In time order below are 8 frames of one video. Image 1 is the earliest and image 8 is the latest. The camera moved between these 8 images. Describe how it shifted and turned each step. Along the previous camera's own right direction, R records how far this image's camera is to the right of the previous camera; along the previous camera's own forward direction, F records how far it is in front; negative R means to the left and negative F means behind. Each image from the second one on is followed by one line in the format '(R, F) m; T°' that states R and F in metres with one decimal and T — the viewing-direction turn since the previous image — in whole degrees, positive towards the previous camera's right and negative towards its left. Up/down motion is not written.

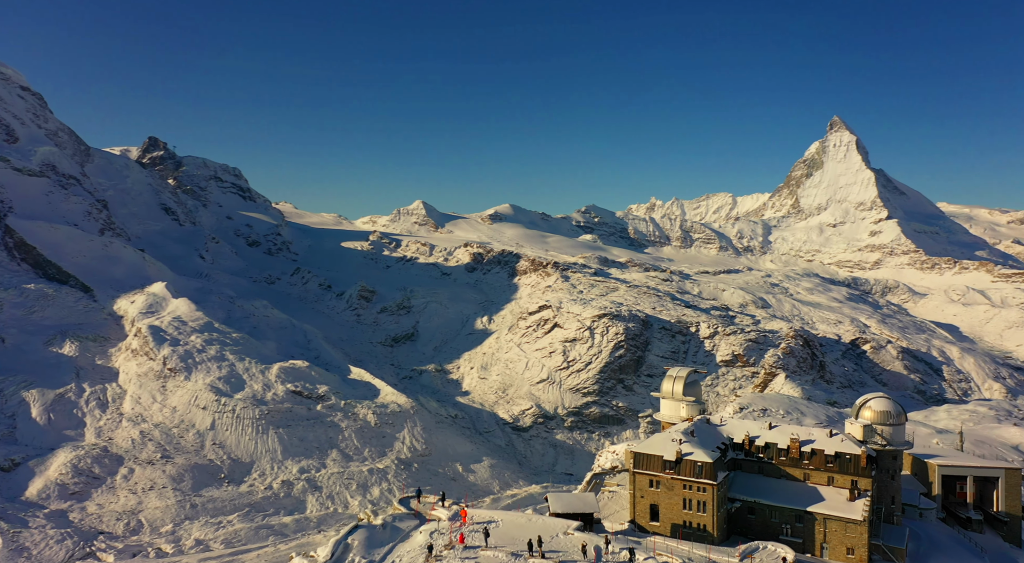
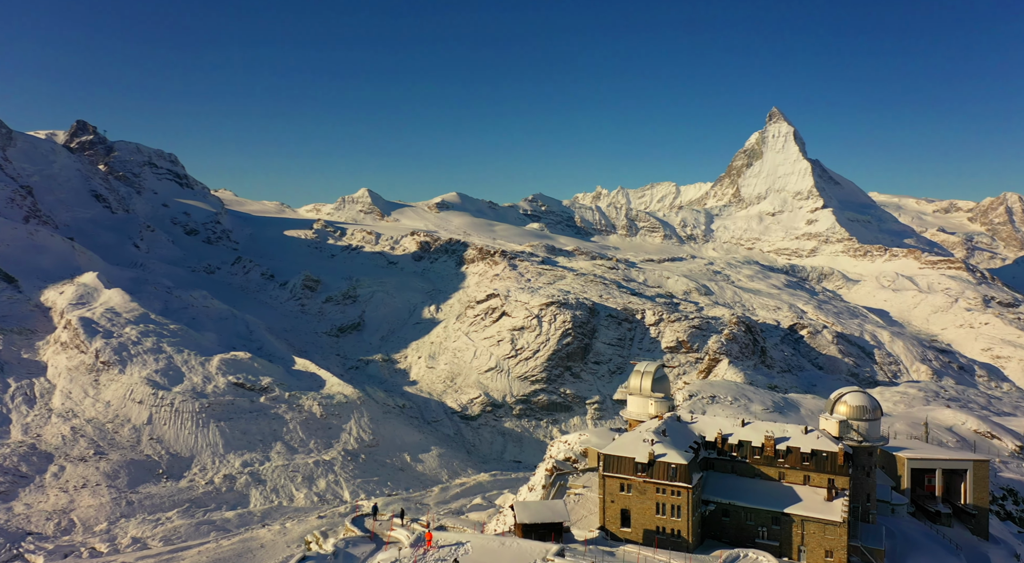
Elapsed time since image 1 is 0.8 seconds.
(-0.3, +1.5) m; +4°
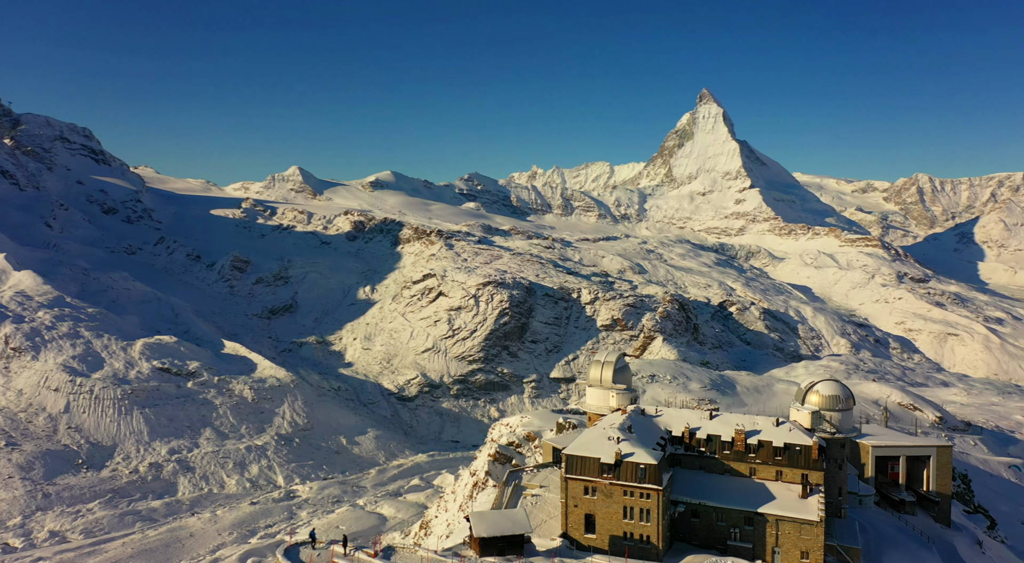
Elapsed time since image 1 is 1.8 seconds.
(-0.4, +1.9) m; +5°
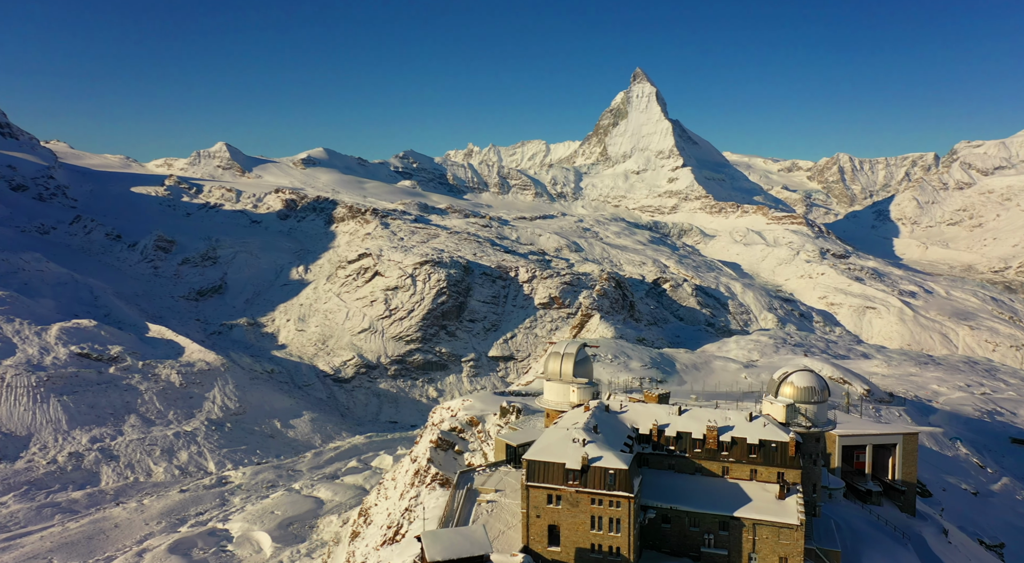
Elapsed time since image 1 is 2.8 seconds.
(-0.3, +1.9) m; +5°
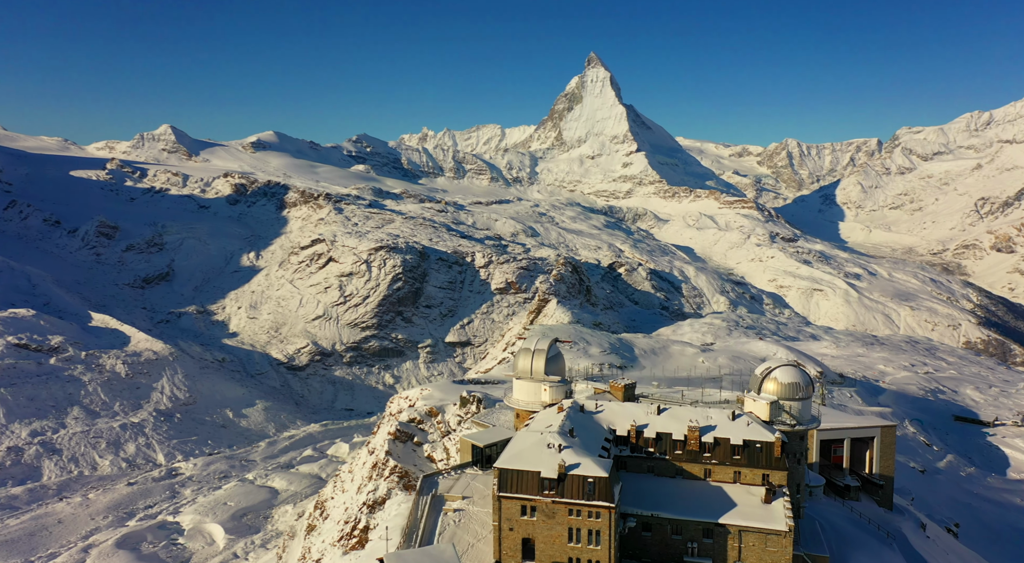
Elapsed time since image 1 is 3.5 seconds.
(-0.3, +1.3) m; +3°
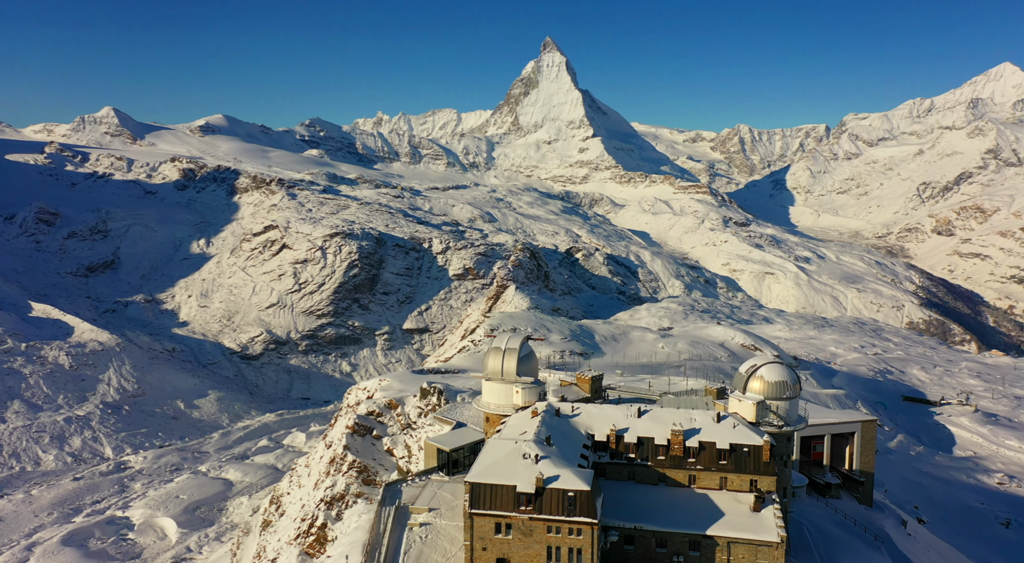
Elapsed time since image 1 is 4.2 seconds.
(-0.2, +1.3) m; +3°
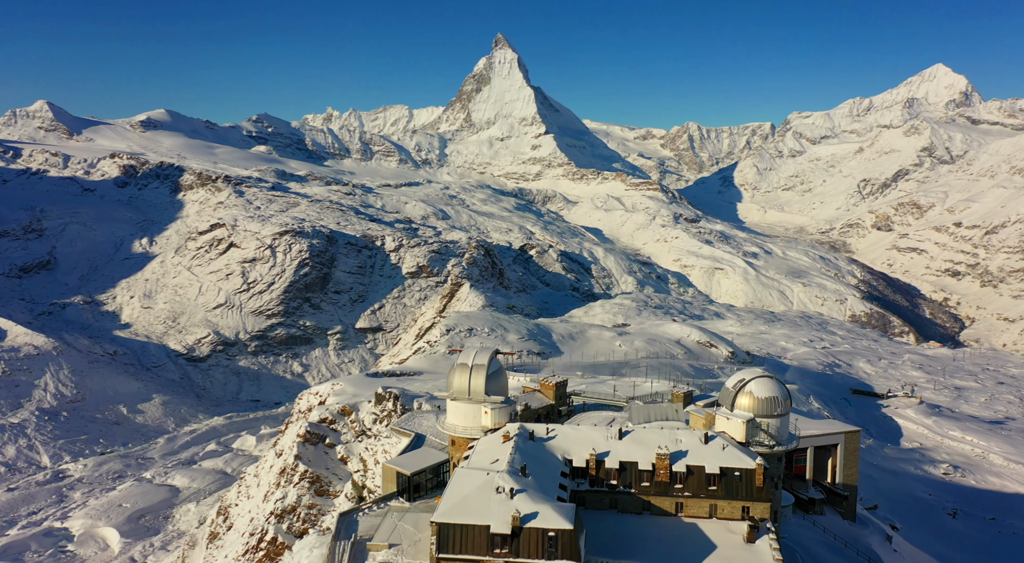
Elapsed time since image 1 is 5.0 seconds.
(-0.3, +1.5) m; +4°
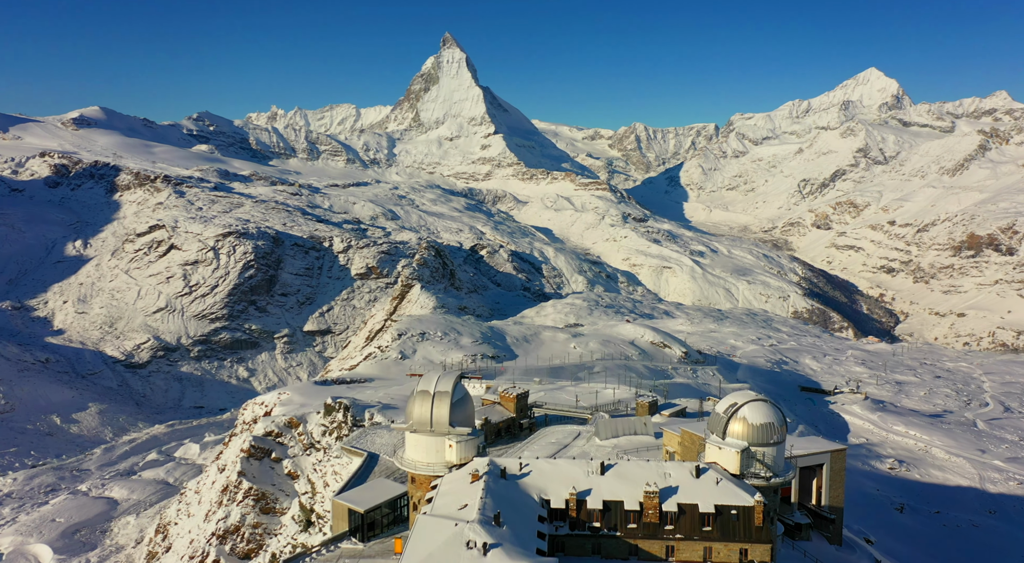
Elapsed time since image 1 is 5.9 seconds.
(-0.3, +1.7) m; +4°
